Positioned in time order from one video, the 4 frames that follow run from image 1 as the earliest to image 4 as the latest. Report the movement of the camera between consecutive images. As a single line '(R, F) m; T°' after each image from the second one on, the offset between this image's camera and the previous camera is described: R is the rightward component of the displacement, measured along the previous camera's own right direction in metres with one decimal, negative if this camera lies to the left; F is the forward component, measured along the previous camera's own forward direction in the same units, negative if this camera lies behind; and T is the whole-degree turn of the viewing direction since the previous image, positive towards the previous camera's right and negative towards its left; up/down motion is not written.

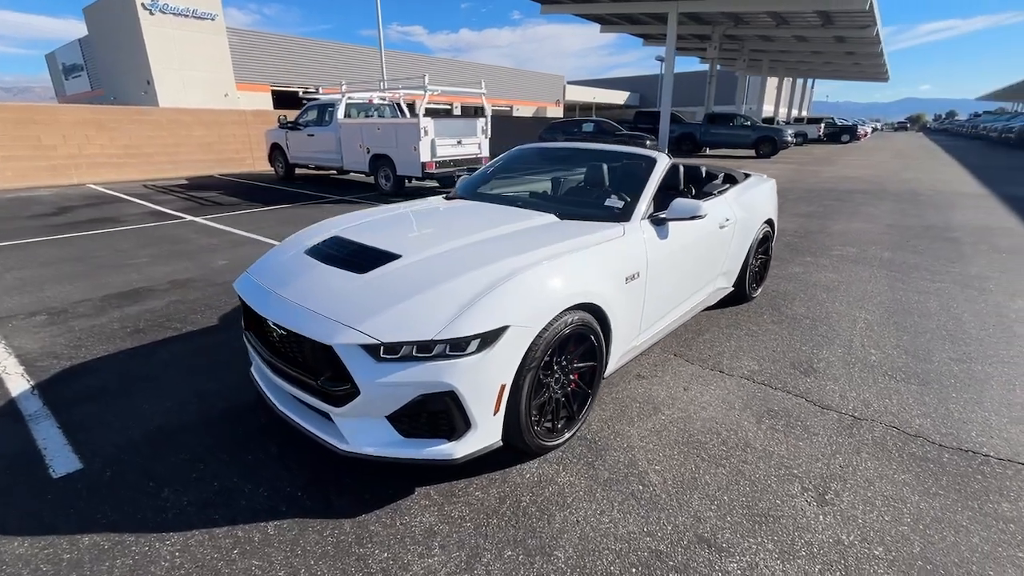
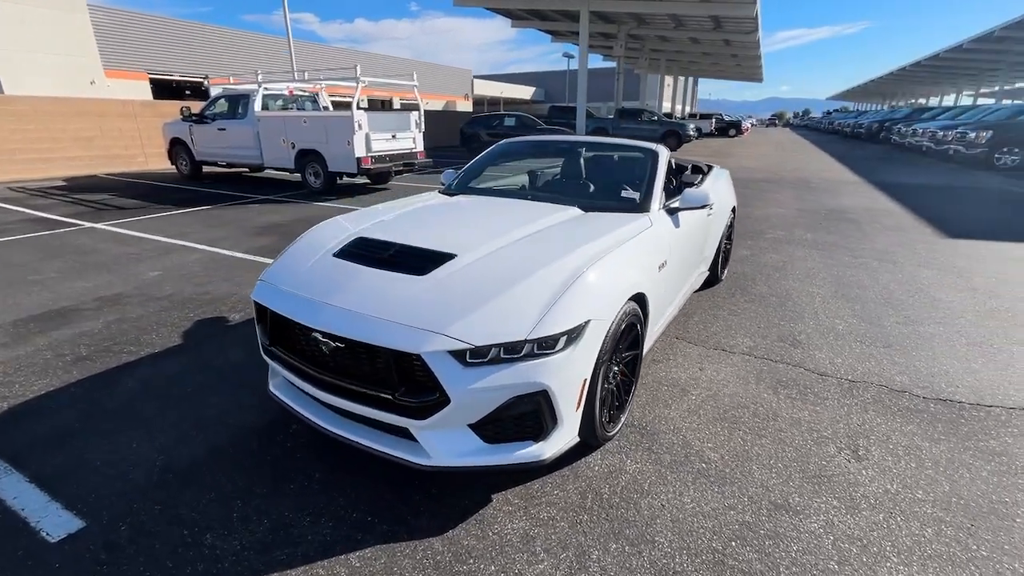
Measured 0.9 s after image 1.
(-0.7, +0.1) m; +10°
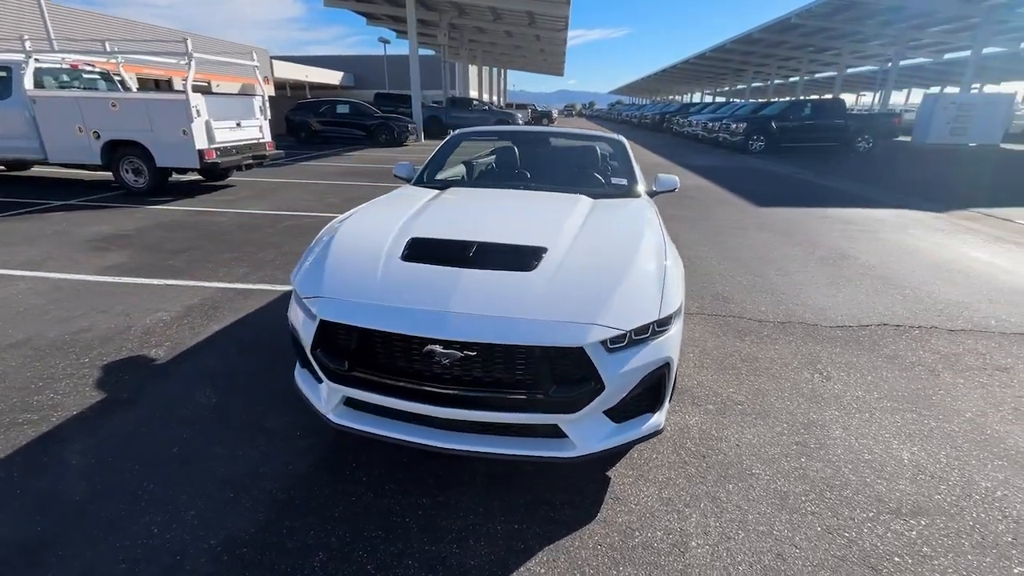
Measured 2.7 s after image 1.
(-1.2, +0.2) m; +20°
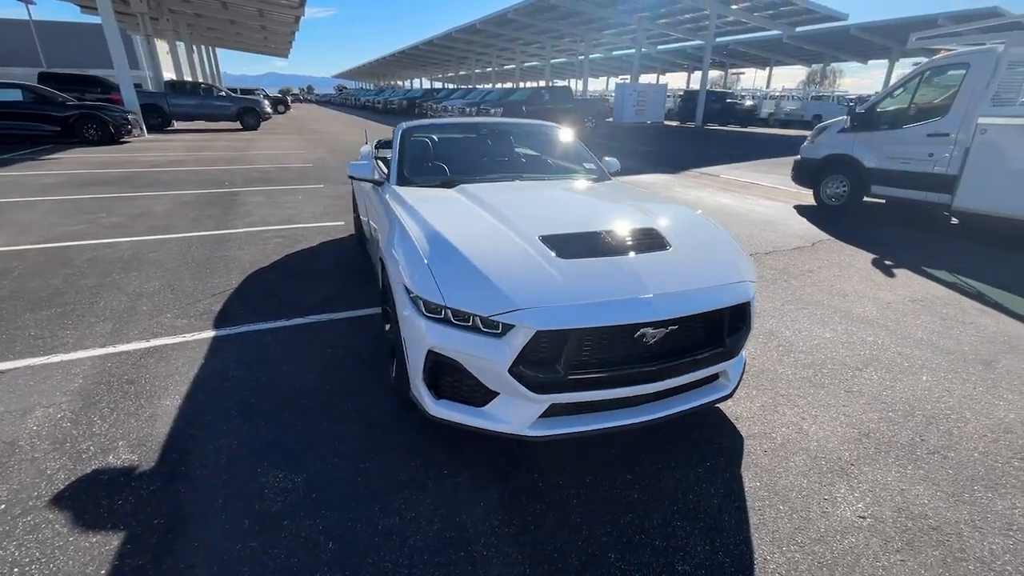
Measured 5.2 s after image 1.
(-1.8, +0.4) m; +28°
